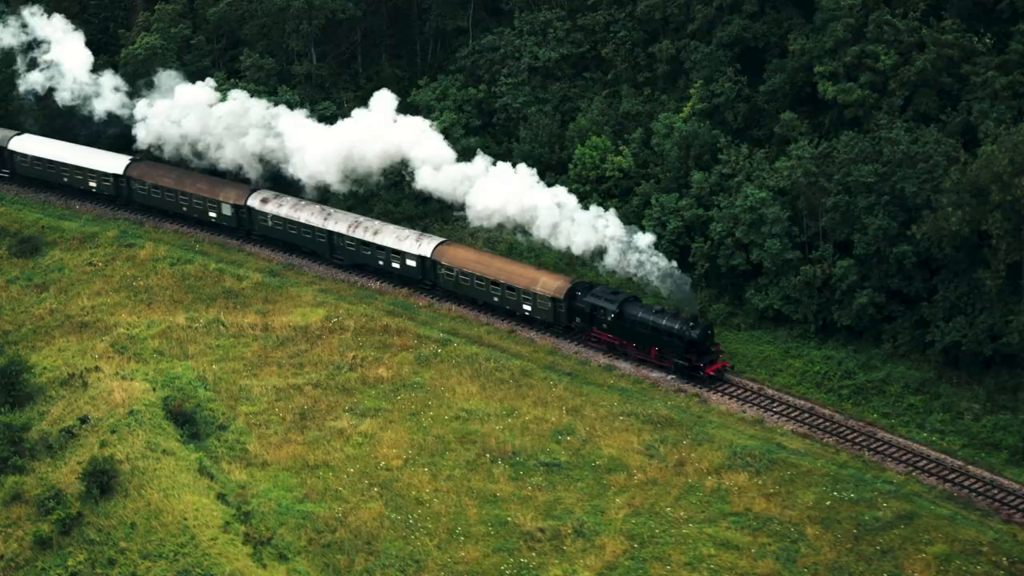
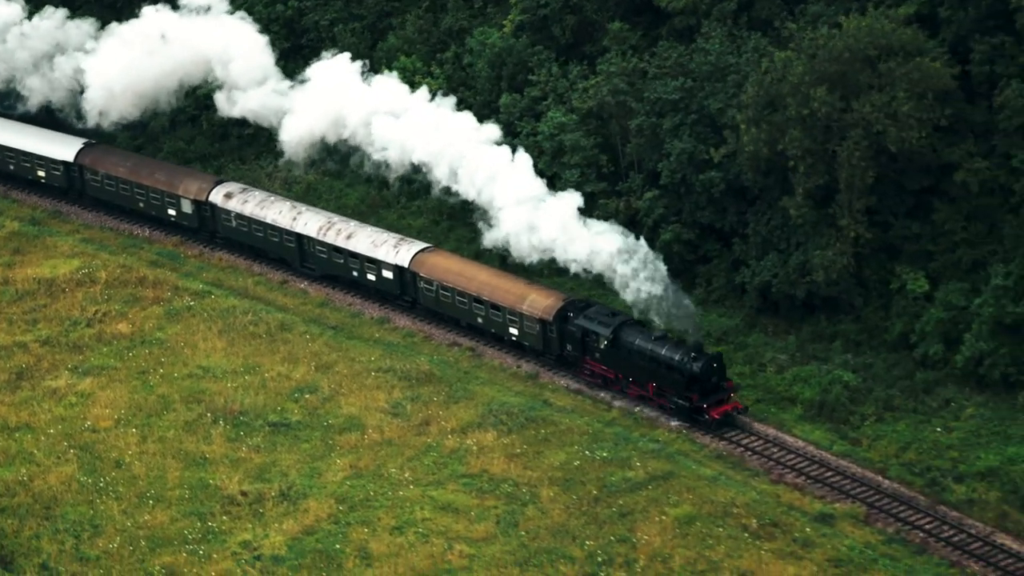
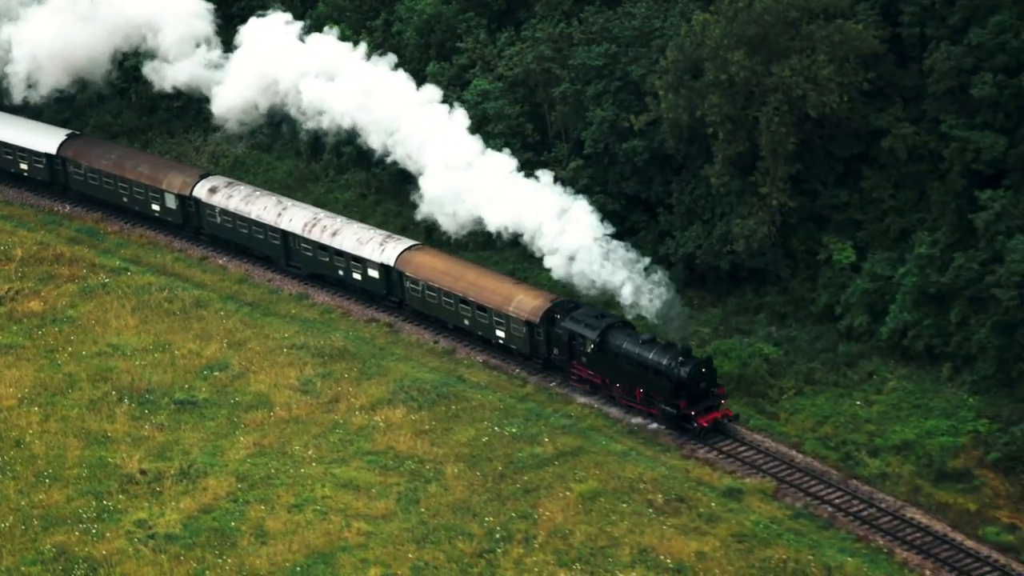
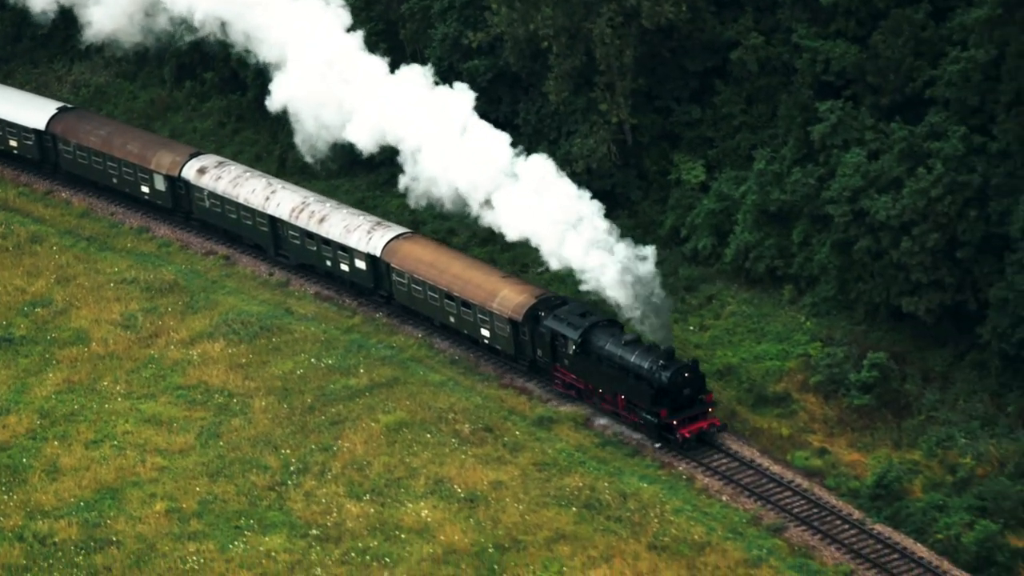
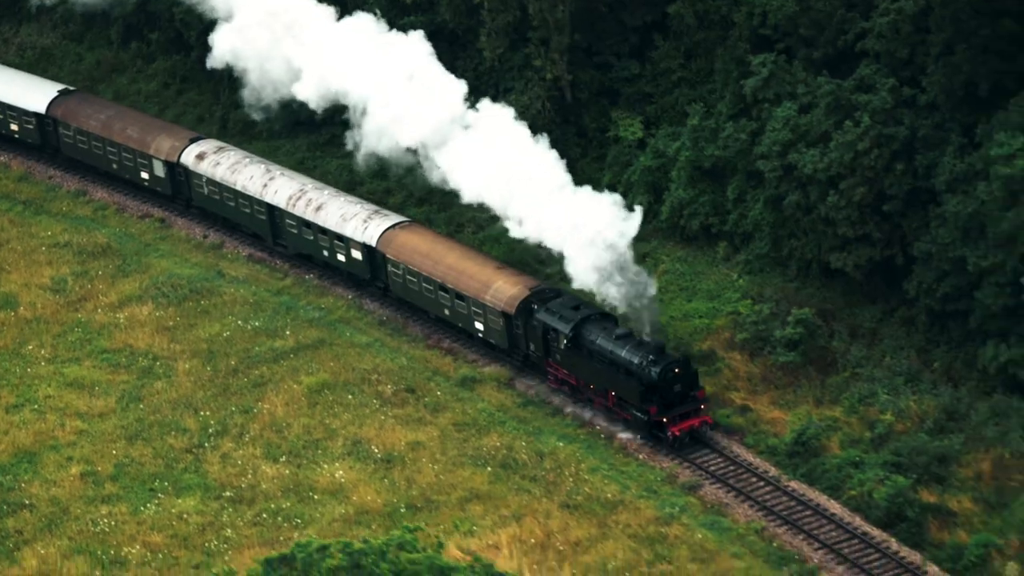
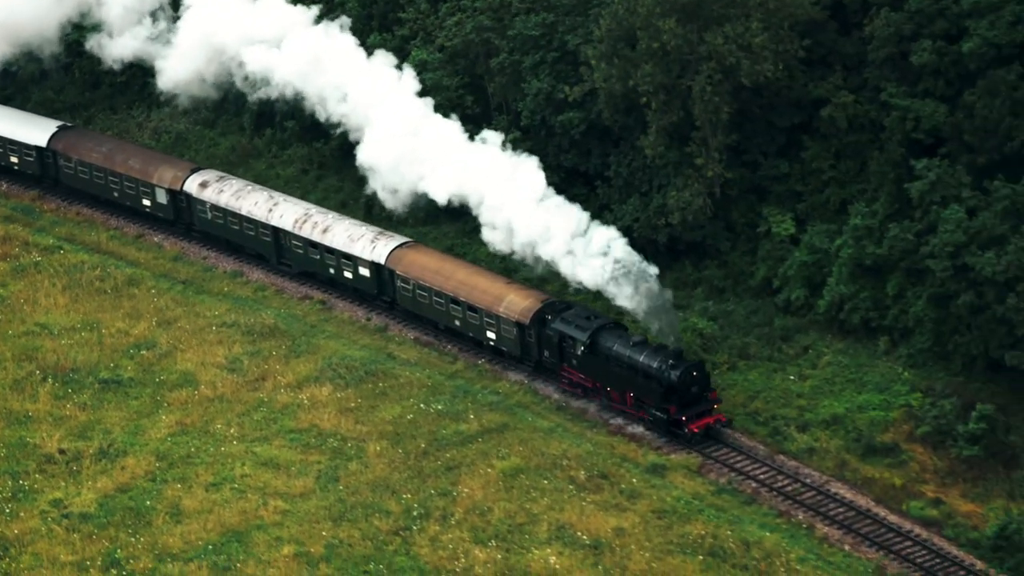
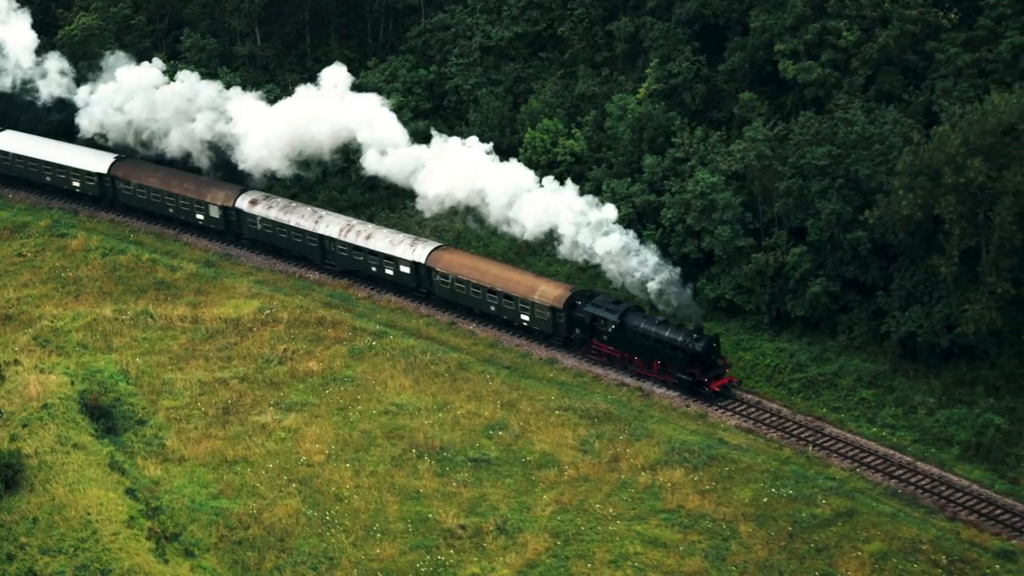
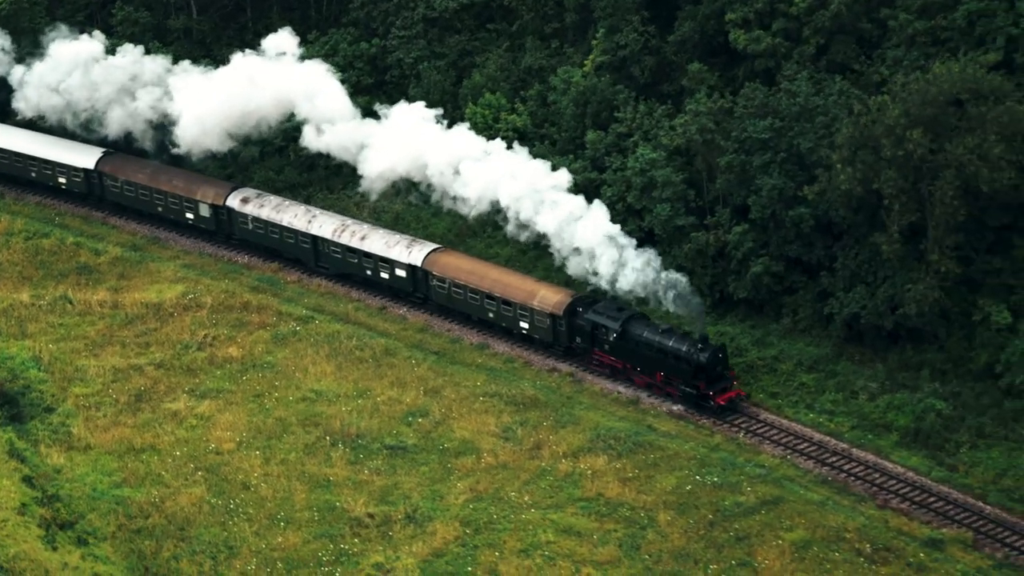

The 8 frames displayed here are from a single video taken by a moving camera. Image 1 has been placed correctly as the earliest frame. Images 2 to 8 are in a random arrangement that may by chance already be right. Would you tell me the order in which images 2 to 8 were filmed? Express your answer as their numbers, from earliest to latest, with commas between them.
7, 8, 2, 3, 6, 4, 5
